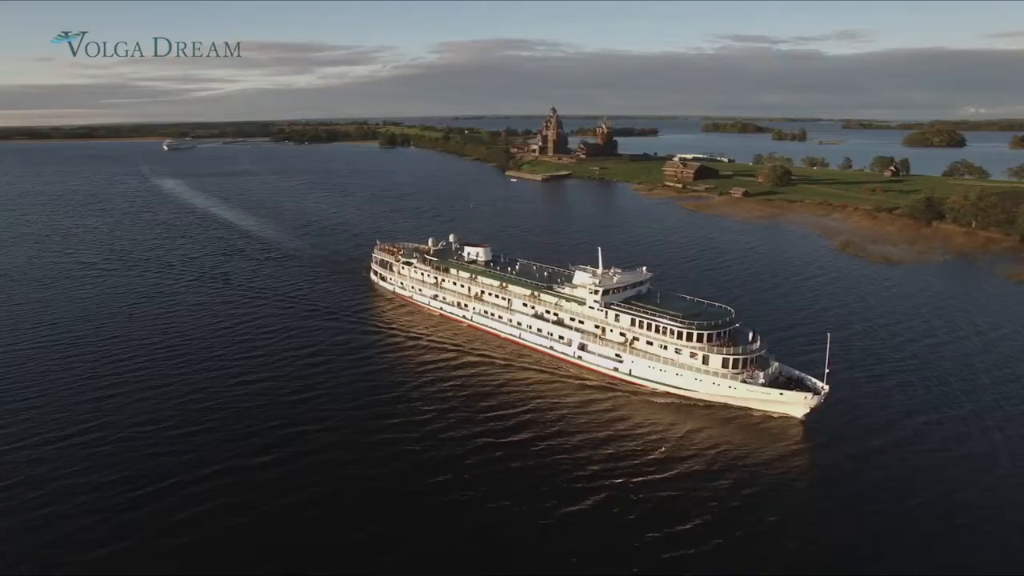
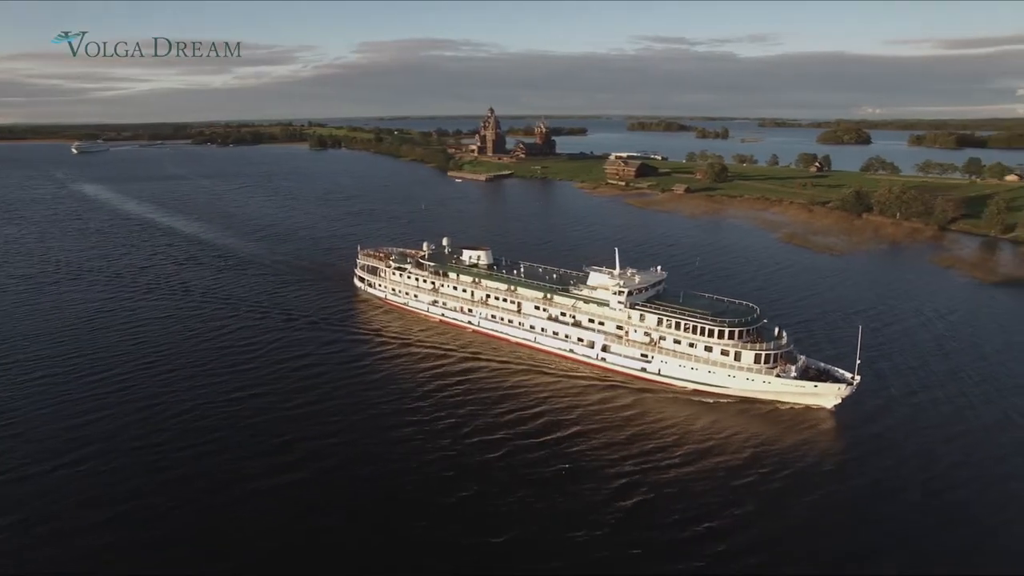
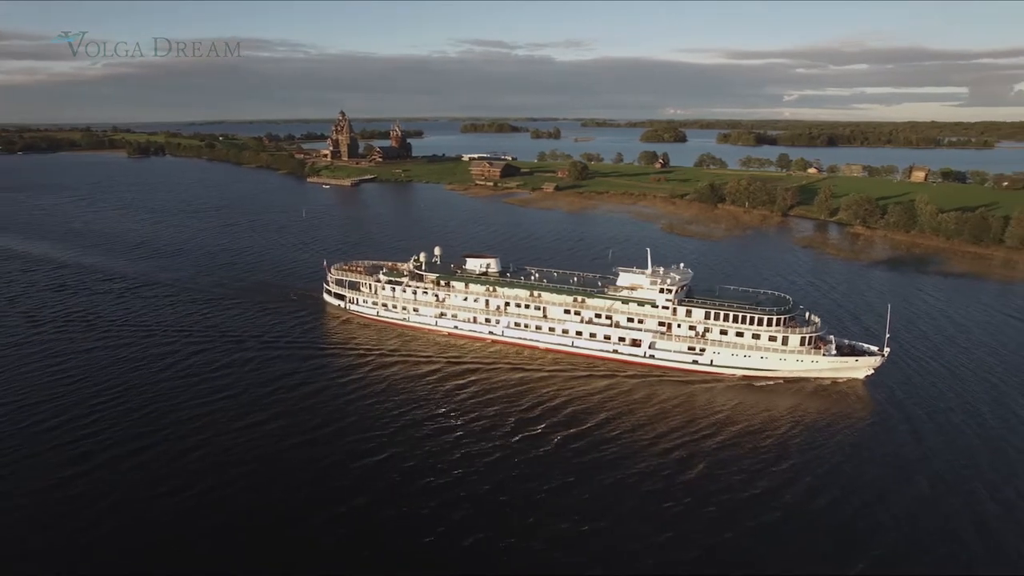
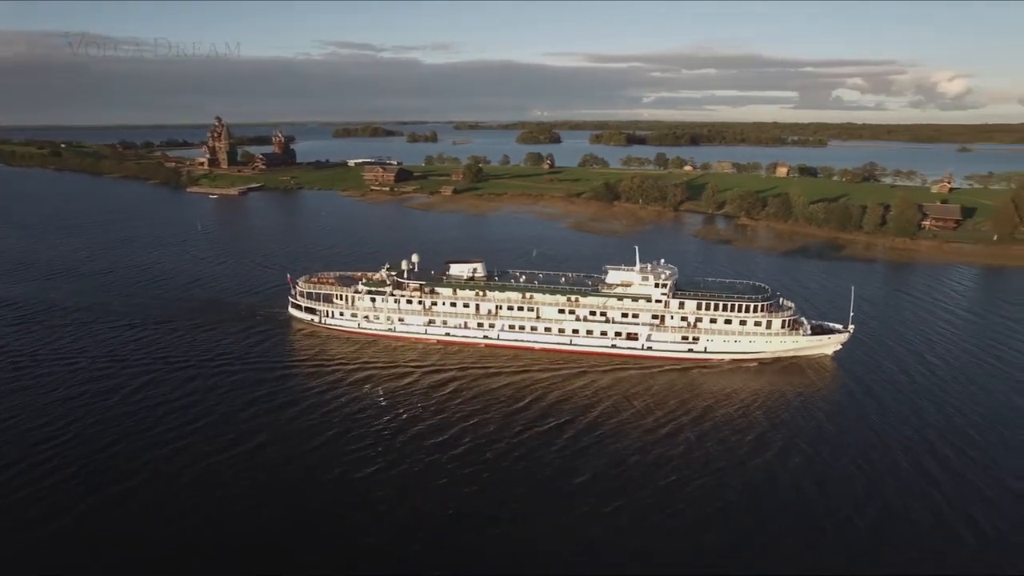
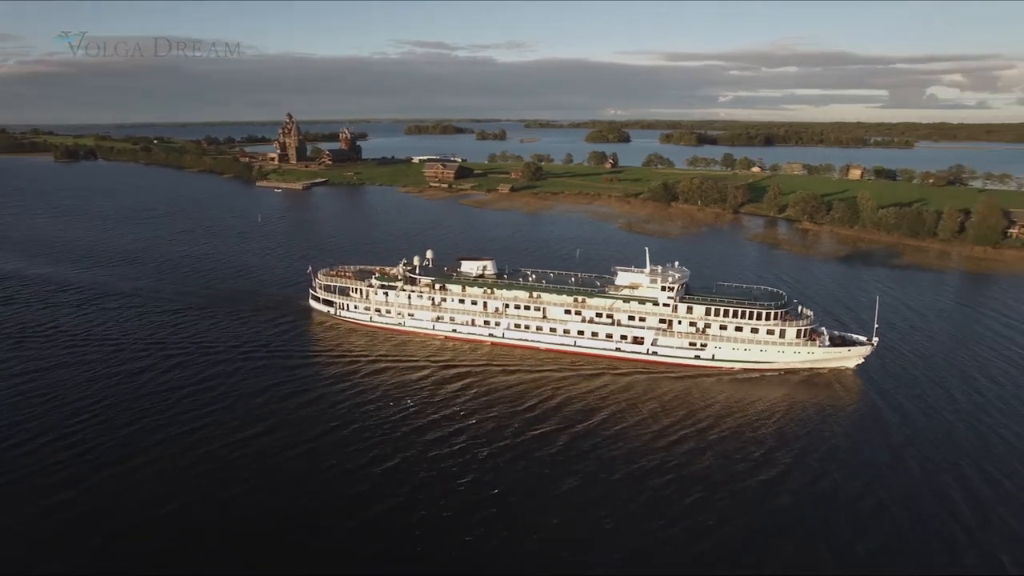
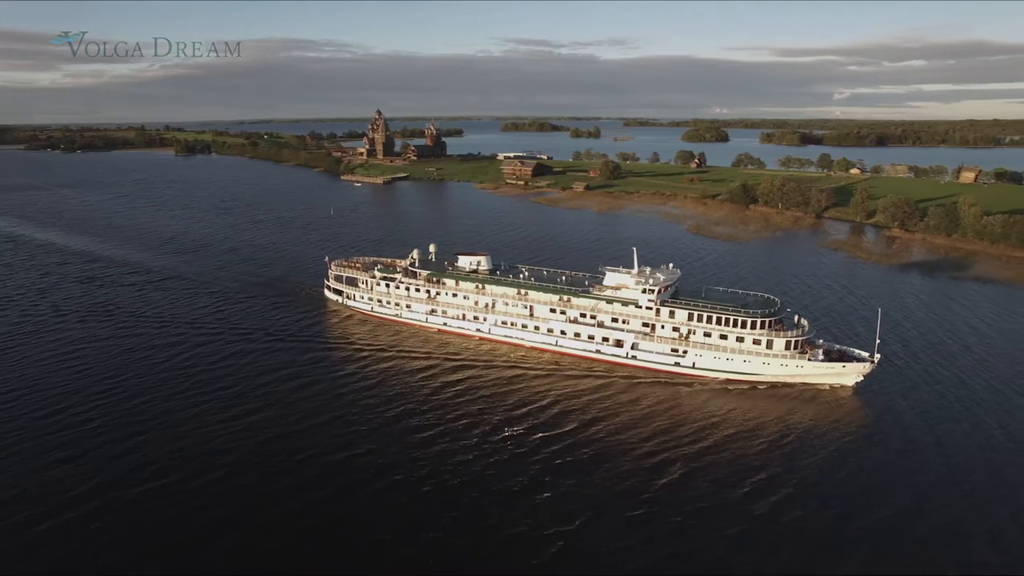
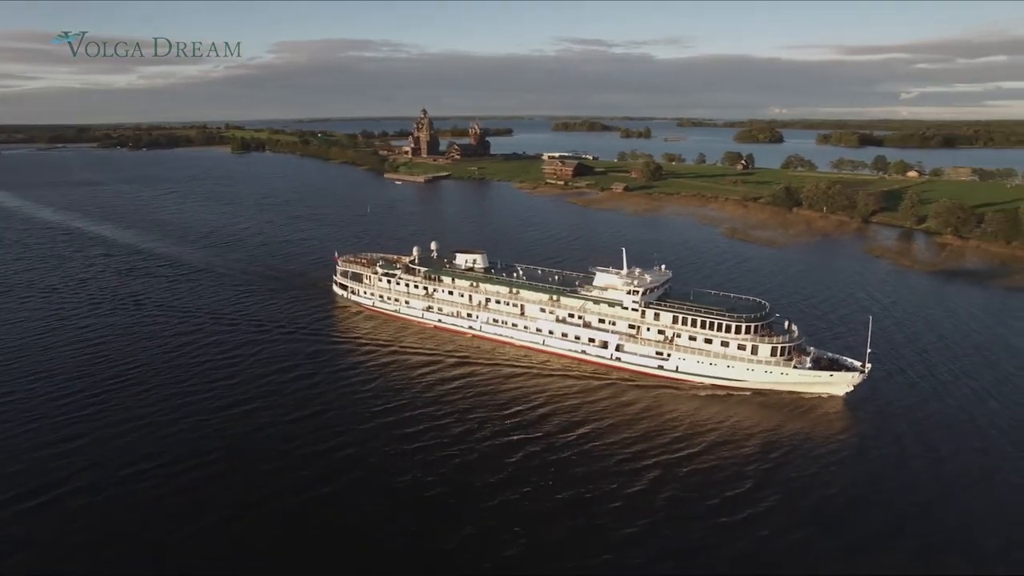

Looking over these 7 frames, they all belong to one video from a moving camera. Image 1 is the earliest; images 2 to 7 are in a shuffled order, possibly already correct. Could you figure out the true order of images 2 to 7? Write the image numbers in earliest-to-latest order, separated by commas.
2, 7, 6, 3, 5, 4
